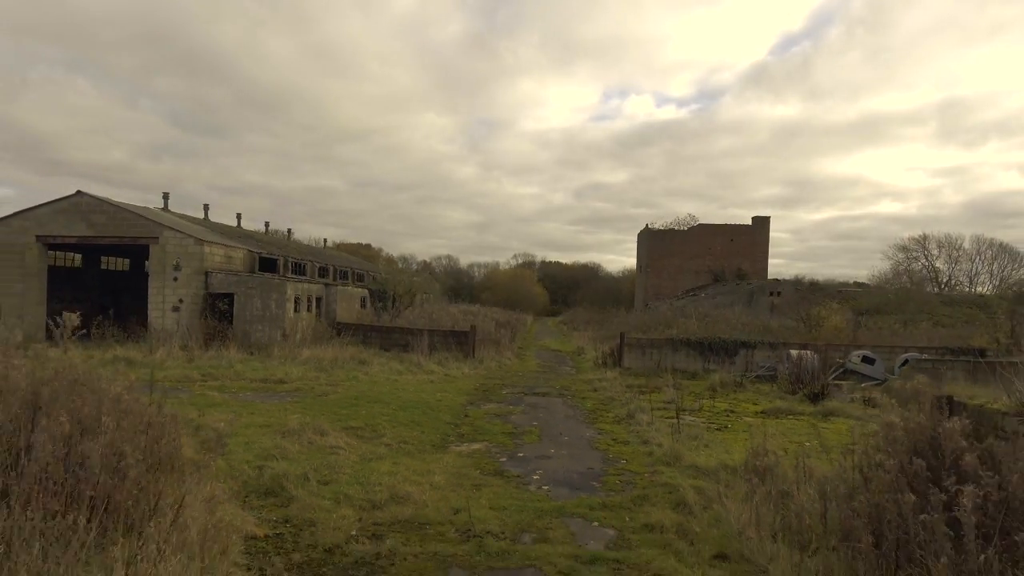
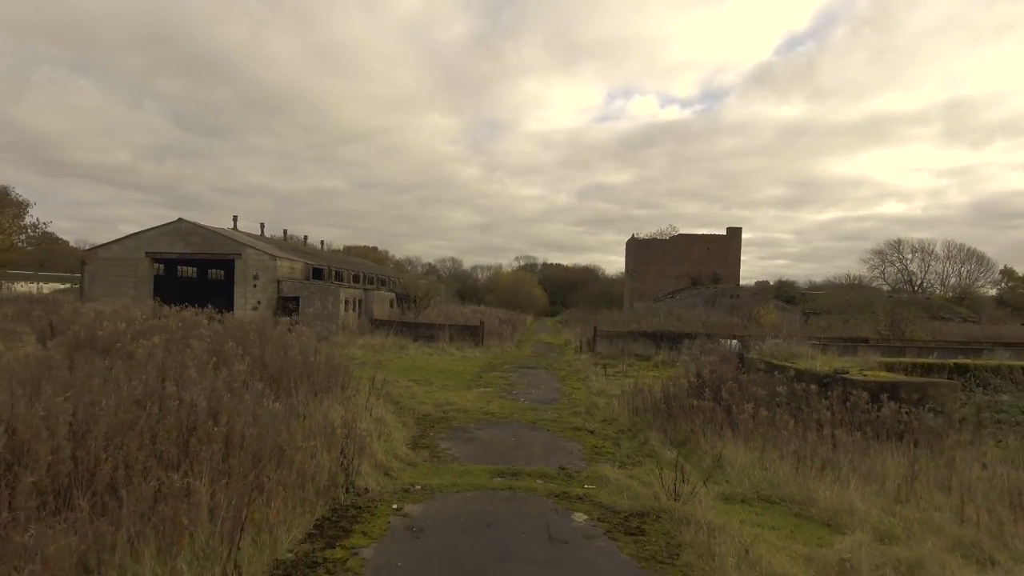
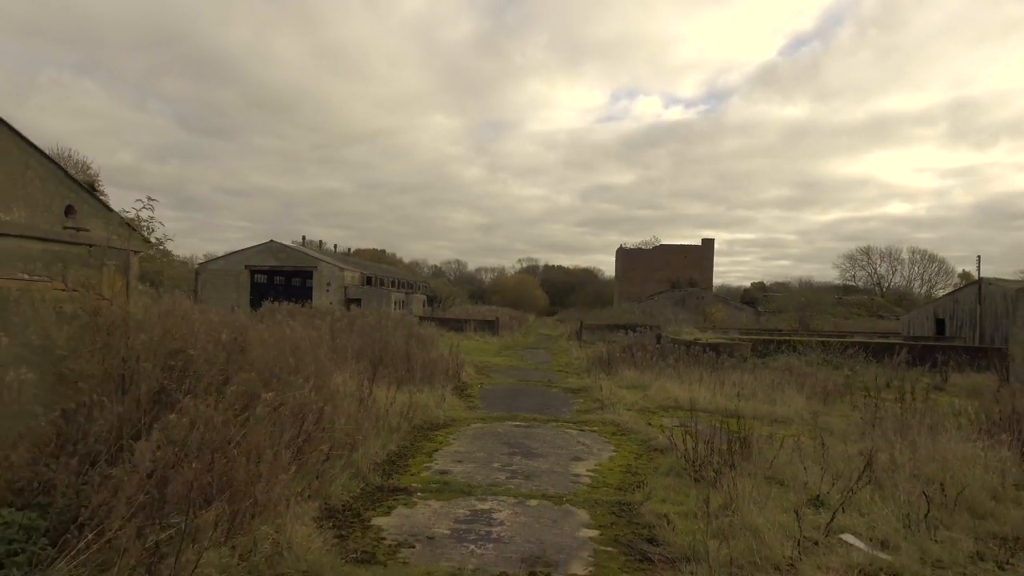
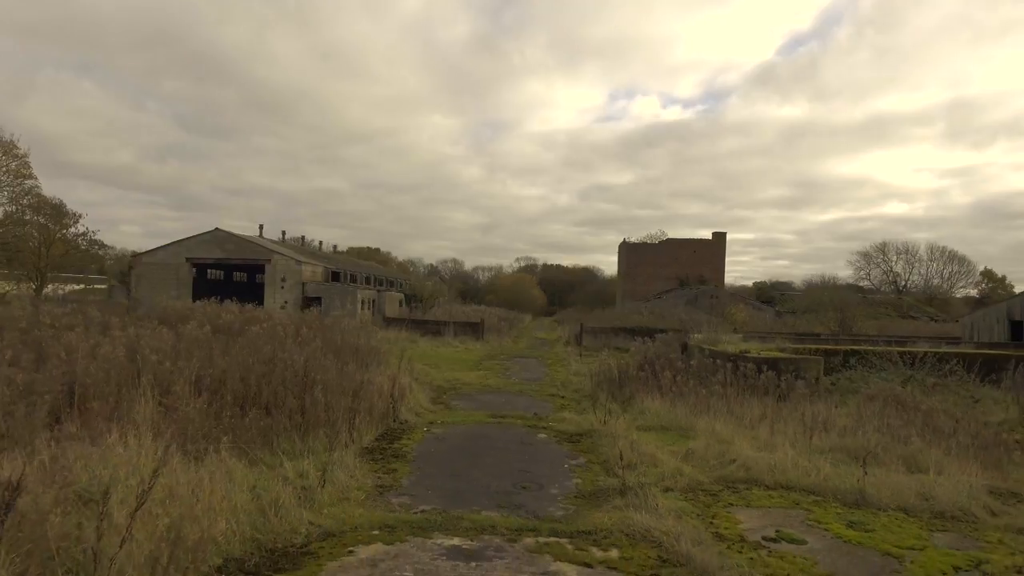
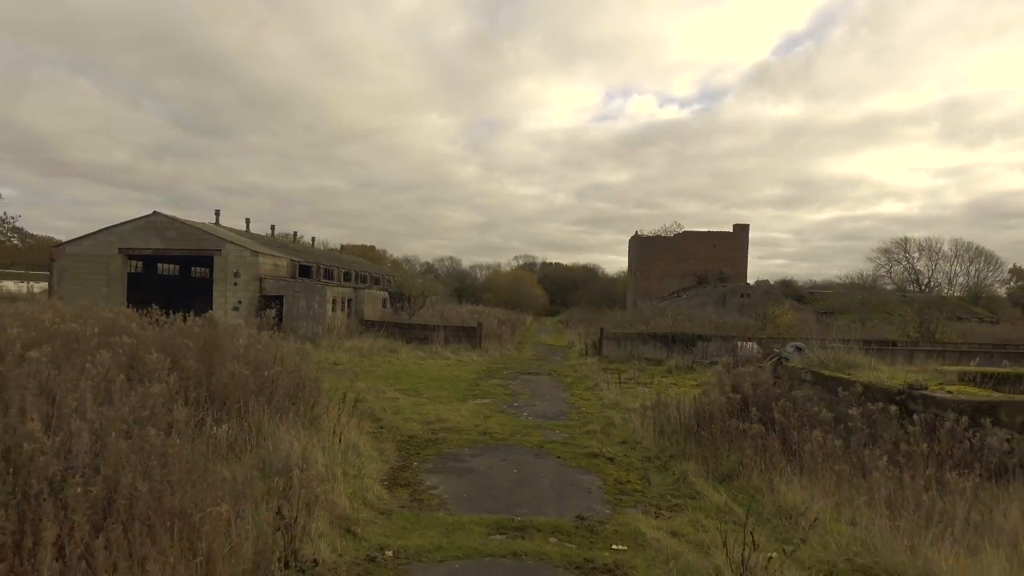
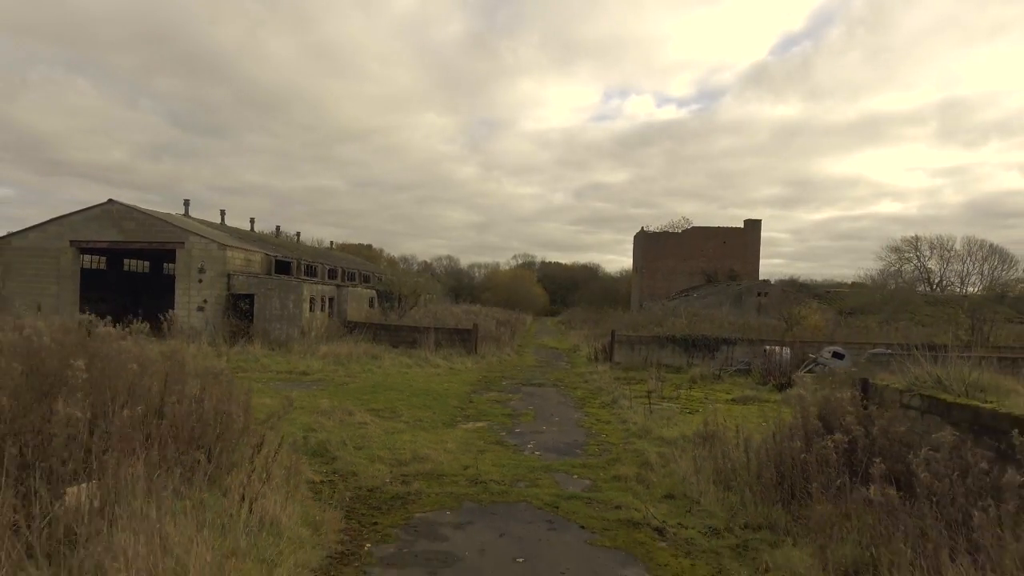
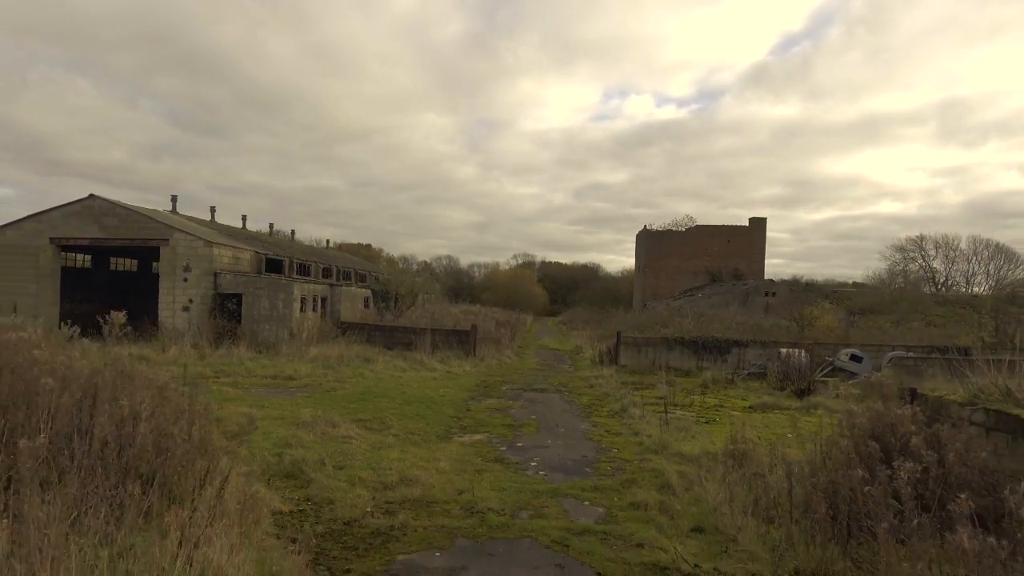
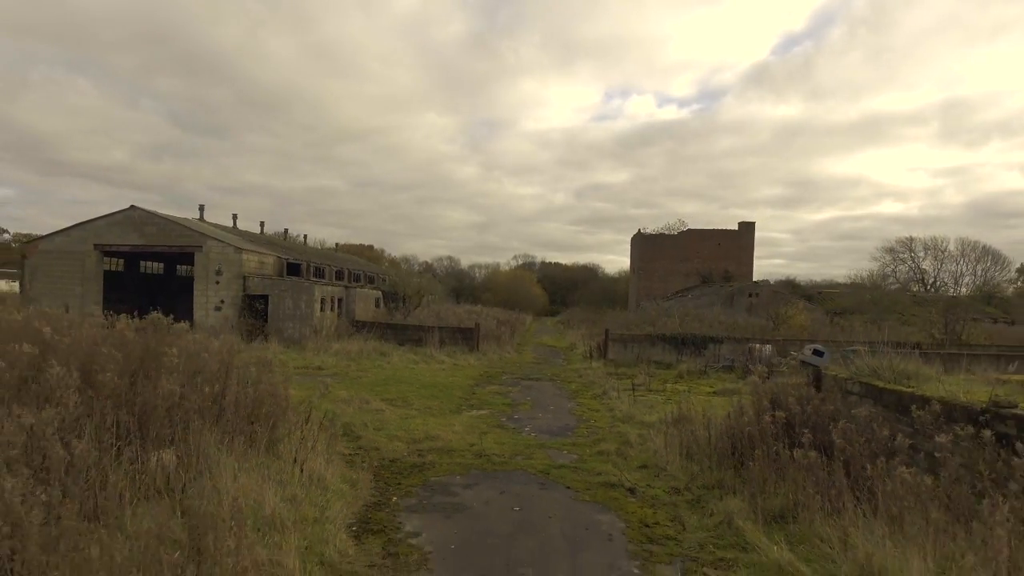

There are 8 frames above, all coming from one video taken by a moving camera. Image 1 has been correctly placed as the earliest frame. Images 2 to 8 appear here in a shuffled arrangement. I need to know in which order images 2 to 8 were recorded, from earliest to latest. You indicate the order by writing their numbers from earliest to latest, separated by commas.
7, 6, 8, 5, 2, 4, 3
